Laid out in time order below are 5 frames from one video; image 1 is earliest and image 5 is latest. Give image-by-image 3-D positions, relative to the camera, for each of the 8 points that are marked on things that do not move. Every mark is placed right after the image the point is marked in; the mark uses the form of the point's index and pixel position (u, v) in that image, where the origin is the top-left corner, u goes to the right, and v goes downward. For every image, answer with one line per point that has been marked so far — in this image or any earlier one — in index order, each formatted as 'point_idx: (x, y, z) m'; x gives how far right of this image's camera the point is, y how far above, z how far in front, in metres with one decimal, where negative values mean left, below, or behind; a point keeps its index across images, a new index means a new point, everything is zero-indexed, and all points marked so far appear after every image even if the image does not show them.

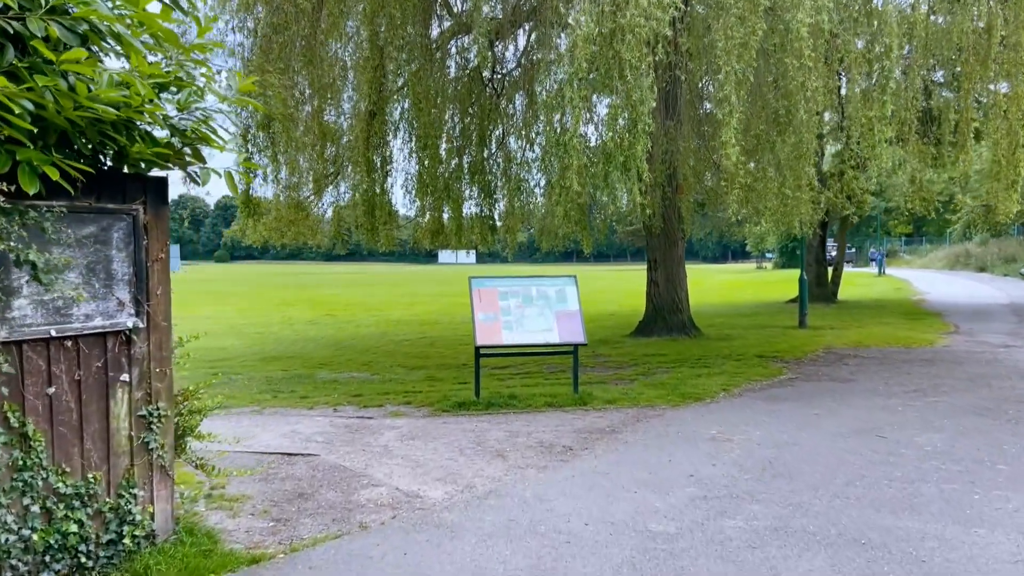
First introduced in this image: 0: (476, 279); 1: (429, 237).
0: (-0.4, +0.1, +9.0) m
1: (-1.4, +0.9, +13.8) m
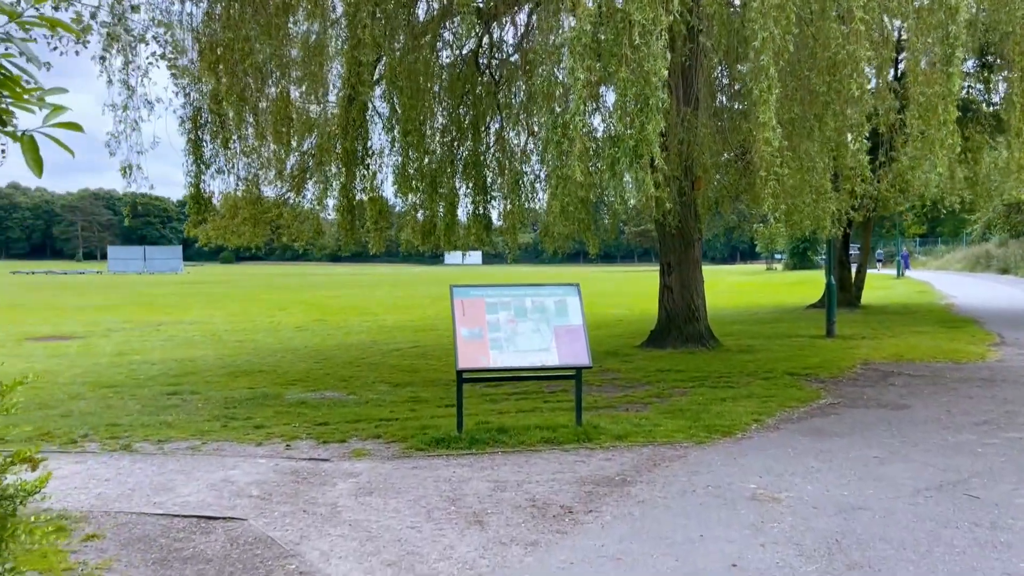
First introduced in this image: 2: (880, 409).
0: (-0.5, 0.0, +7.5) m
1: (-1.4, +0.8, +12.3) m
2: (+4.0, -1.3, +8.5) m
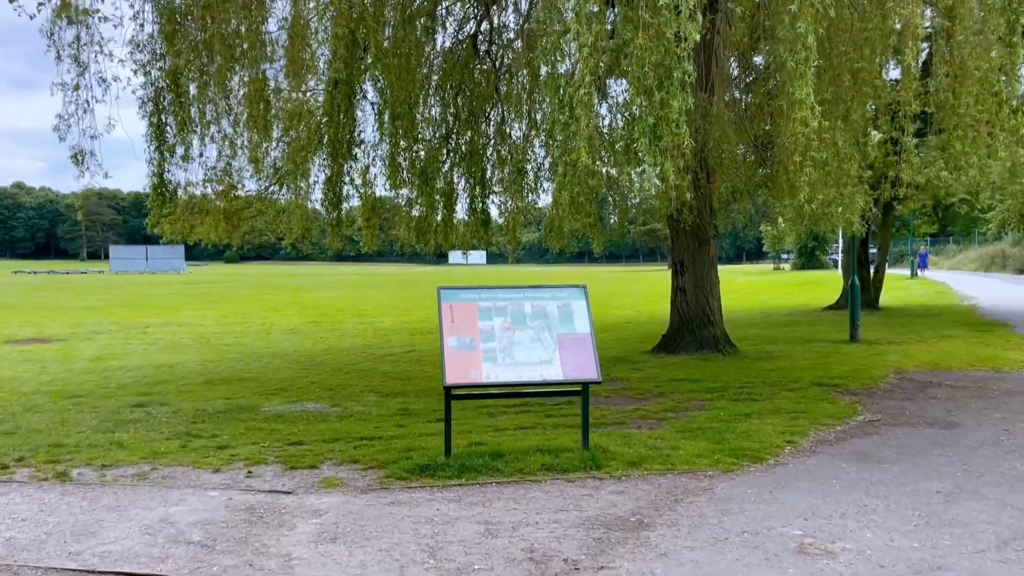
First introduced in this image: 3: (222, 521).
0: (-0.5, 0.0, +6.5) m
1: (-1.4, +0.7, +11.3) m
2: (+3.9, -1.3, +7.5) m
3: (-1.9, -1.5, +5.1) m
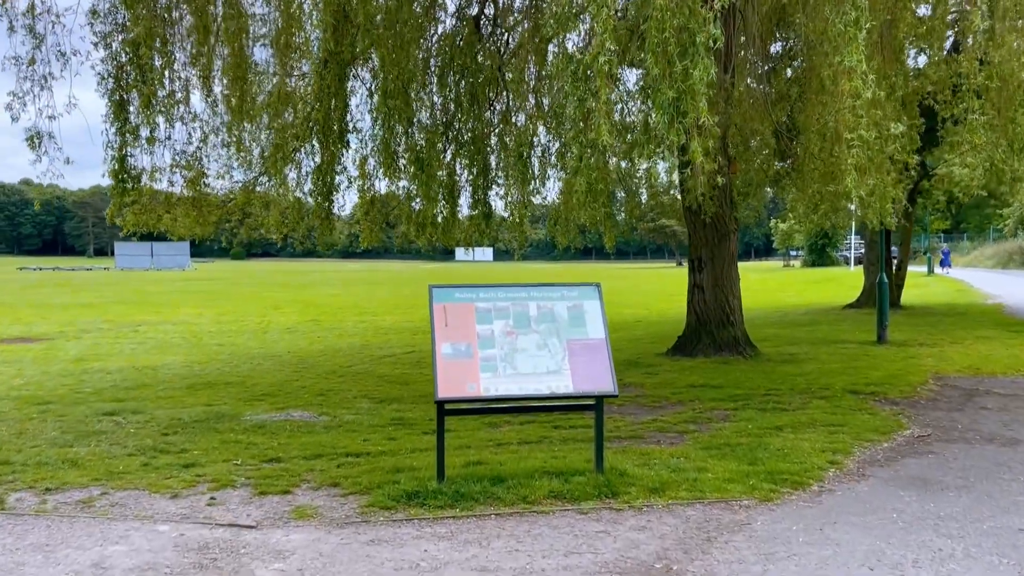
0: (-0.5, 0.0, +5.6) m
1: (-1.4, +0.8, +10.5) m
2: (+4.0, -1.3, +6.6) m
3: (-1.9, -1.5, +4.2) m
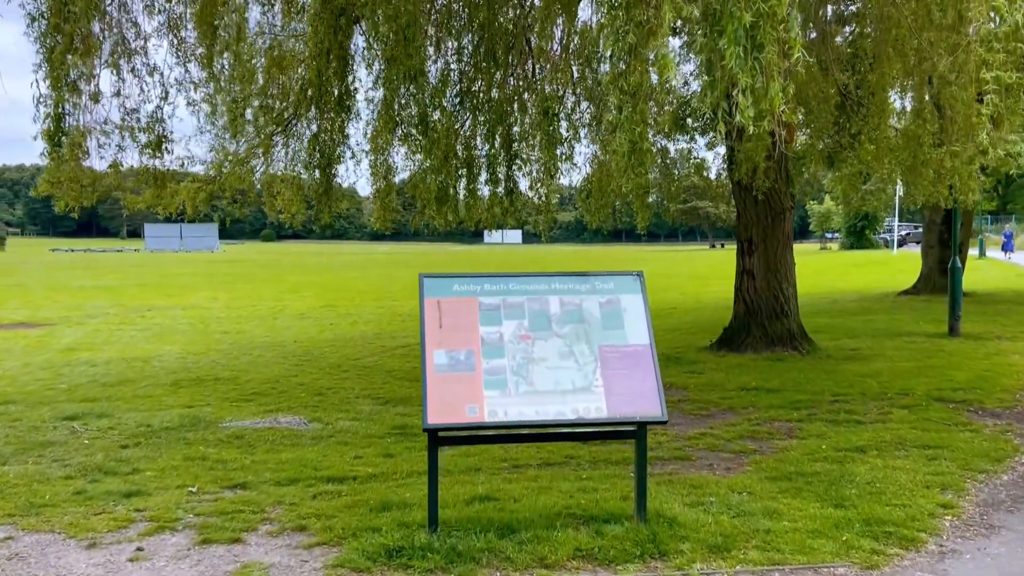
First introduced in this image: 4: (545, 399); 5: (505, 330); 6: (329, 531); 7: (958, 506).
0: (-0.4, 0.0, +4.3) m
1: (-1.1, +0.9, +9.2) m
2: (+4.1, -1.3, +5.1) m
3: (-1.8, -1.5, +3.0) m
4: (+0.2, -0.6, +4.1) m
5: (0.0, -0.2, +4.3) m
6: (-1.0, -1.4, +4.5) m
7: (+2.7, -1.3, +4.7) m
